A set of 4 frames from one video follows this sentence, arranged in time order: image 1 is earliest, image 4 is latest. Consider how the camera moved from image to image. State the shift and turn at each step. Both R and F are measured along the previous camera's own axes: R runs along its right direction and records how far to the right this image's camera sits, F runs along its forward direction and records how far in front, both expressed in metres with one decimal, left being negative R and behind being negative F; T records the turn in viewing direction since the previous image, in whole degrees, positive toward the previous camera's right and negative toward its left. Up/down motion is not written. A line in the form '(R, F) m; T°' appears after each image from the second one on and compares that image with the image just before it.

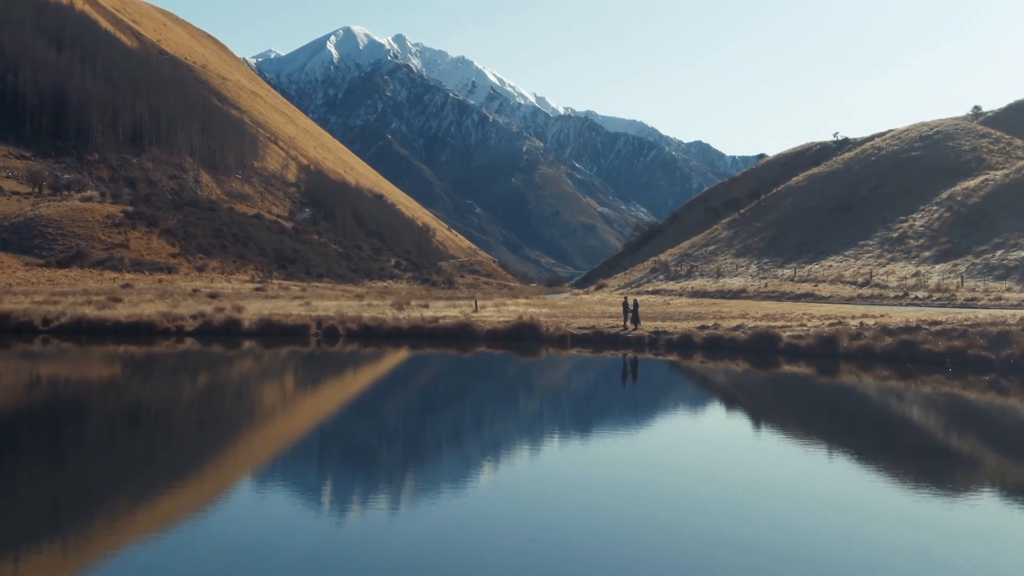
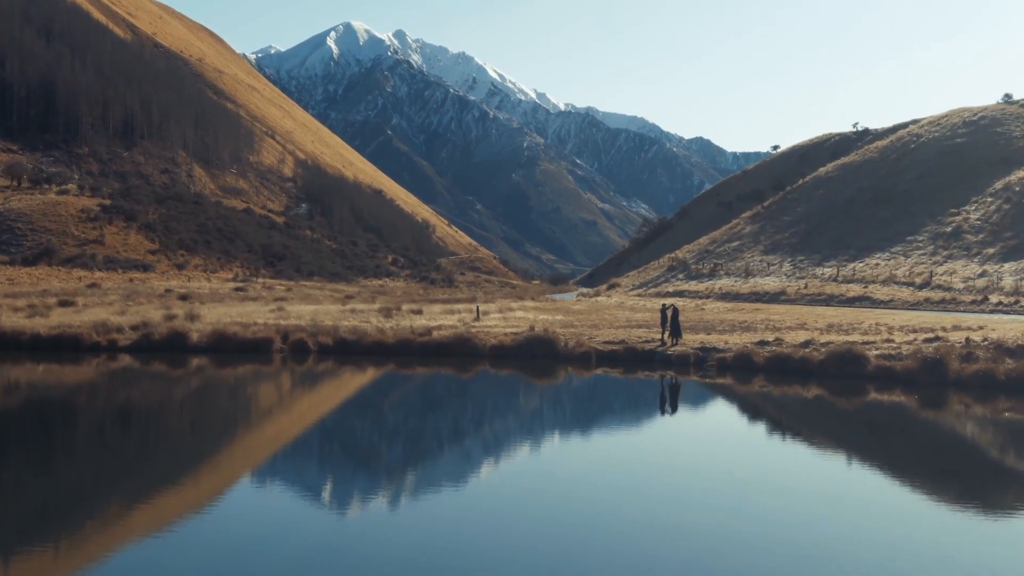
(-0.4, +8.3) m; 0°
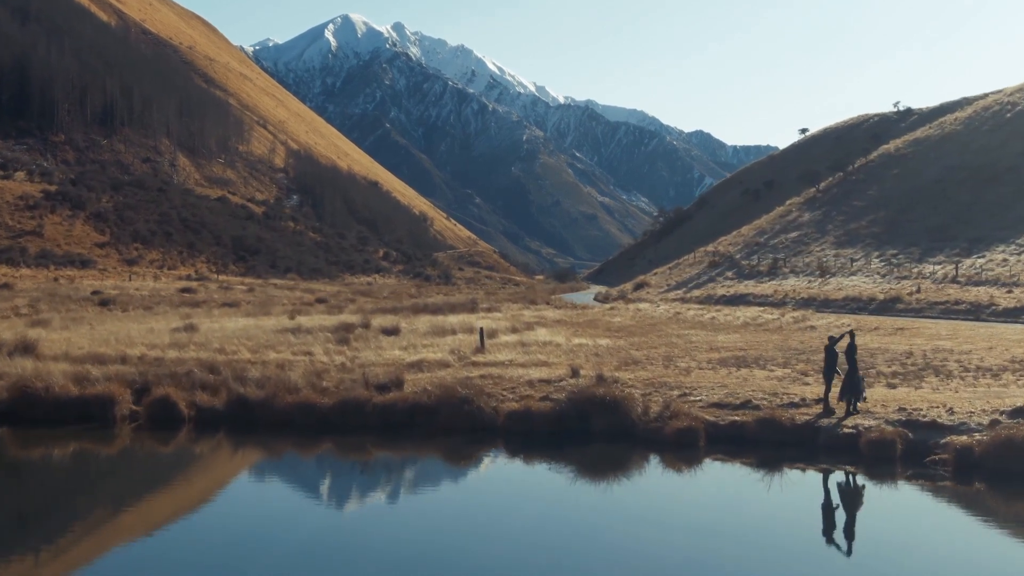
(-0.7, +15.6) m; 0°
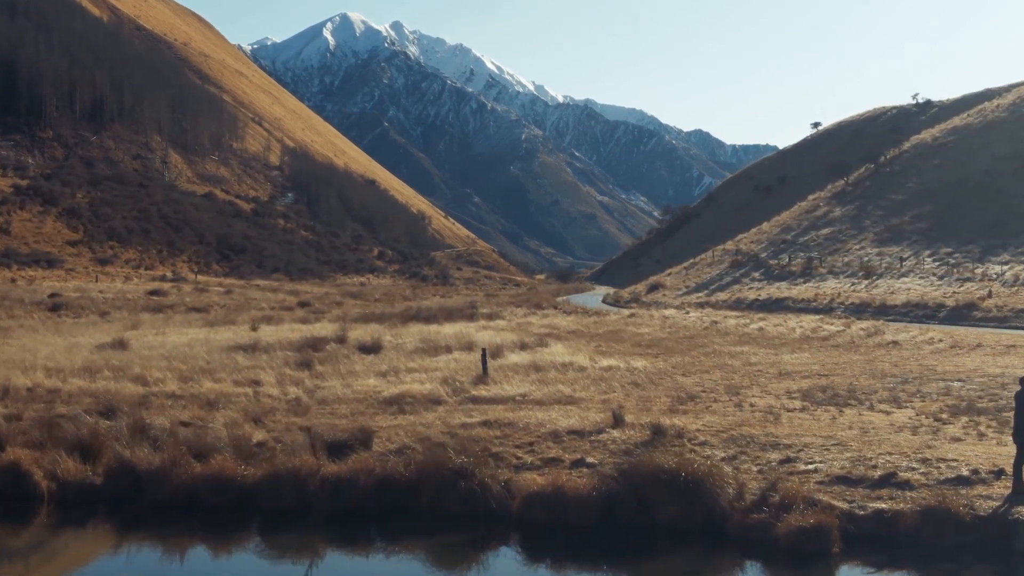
(-0.3, +6.5) m; 0°
